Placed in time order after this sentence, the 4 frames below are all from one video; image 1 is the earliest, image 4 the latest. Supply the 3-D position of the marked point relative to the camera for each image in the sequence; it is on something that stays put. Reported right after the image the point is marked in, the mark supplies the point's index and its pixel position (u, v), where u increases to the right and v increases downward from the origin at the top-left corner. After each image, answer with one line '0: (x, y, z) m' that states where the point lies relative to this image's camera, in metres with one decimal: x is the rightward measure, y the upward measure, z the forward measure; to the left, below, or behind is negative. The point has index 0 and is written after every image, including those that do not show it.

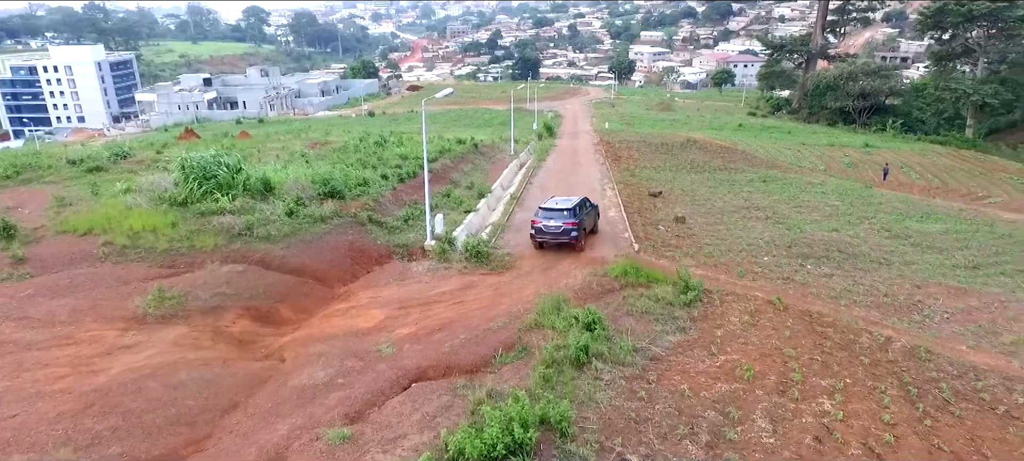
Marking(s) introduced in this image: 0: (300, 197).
0: (-4.7, +0.7, +13.8) m
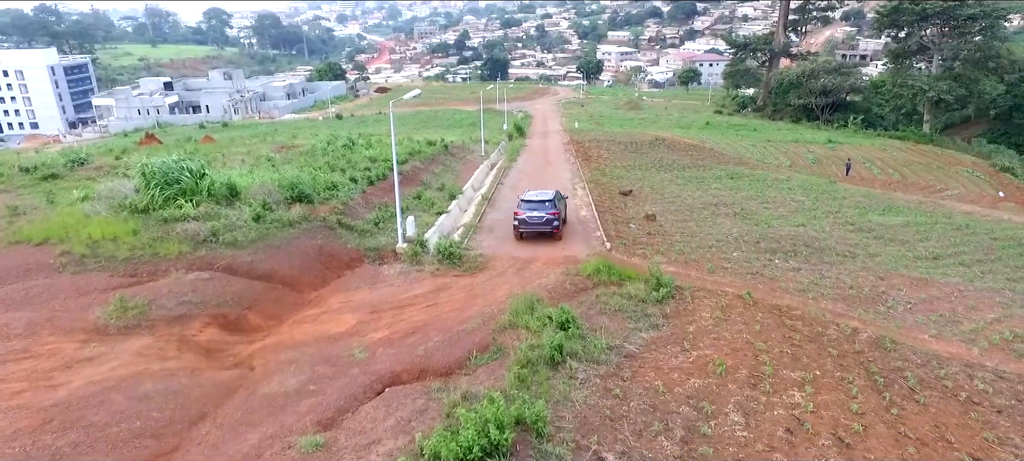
0: (-5.3, +0.6, +13.6) m
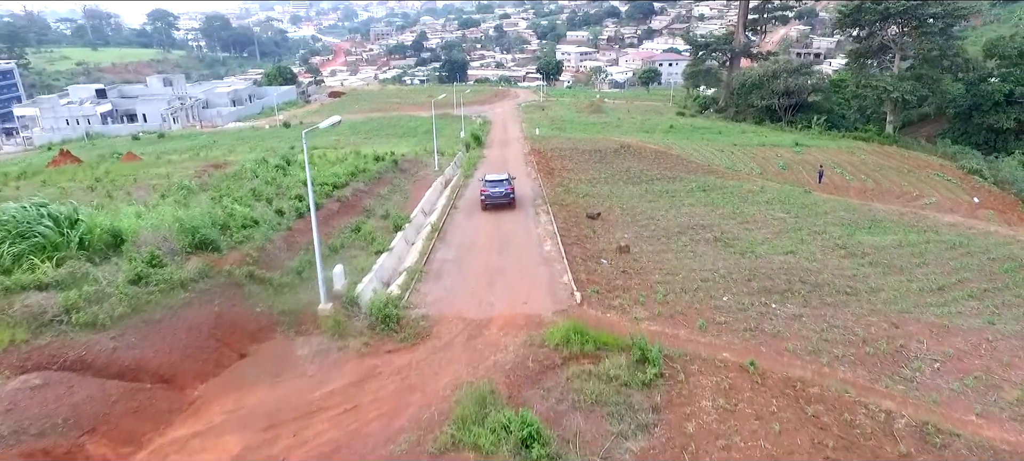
0: (-6.2, -0.4, +10.9) m
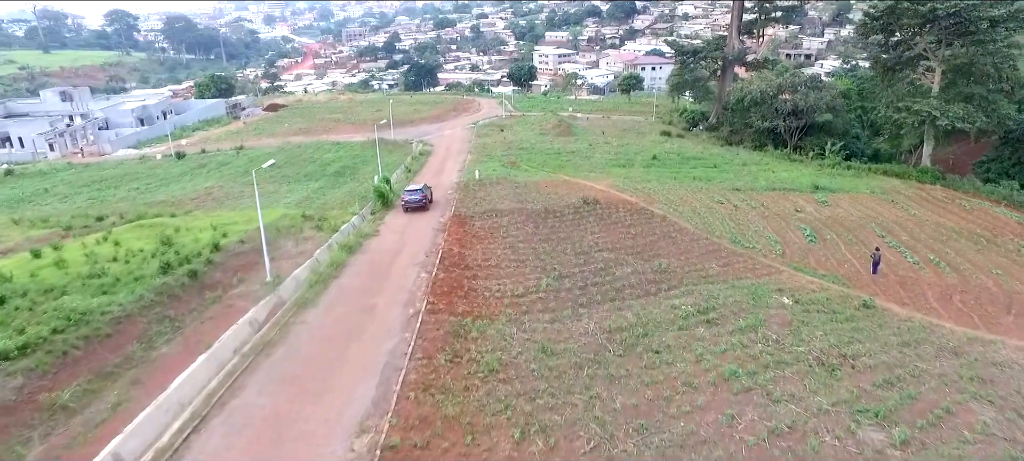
0: (-9.1, -4.6, -0.4) m
